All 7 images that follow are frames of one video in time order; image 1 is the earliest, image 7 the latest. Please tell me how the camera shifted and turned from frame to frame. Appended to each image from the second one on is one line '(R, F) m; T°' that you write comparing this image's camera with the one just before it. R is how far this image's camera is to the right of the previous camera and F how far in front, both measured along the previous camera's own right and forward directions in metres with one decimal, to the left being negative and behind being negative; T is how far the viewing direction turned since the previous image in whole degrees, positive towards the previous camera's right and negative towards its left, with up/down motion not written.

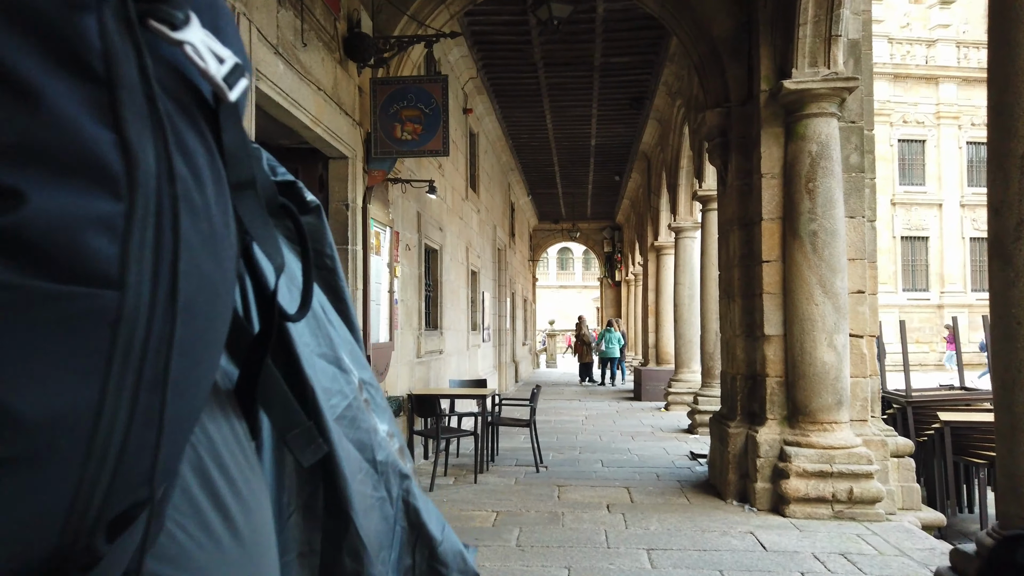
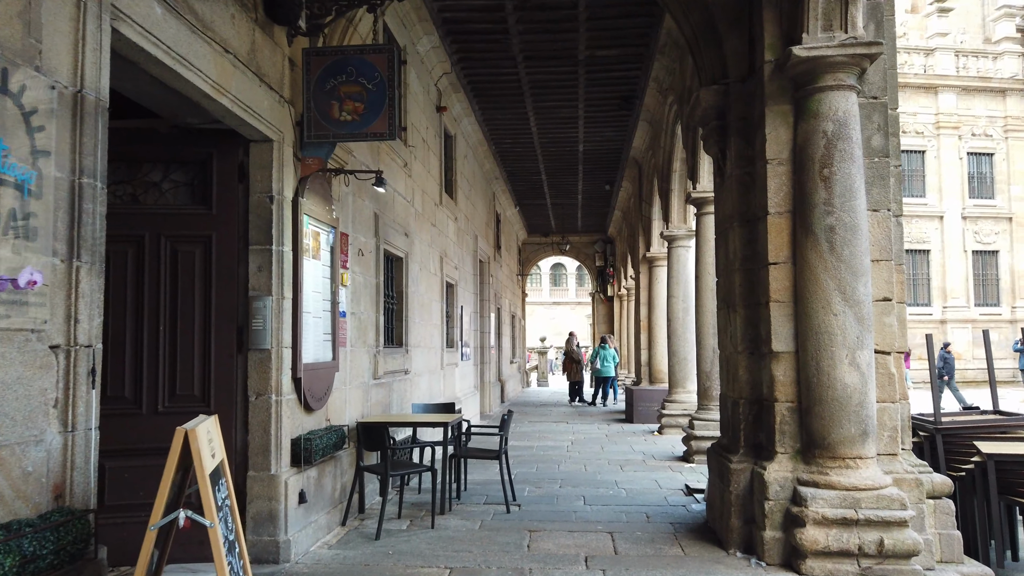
(+0.2, +0.8) m; 0°
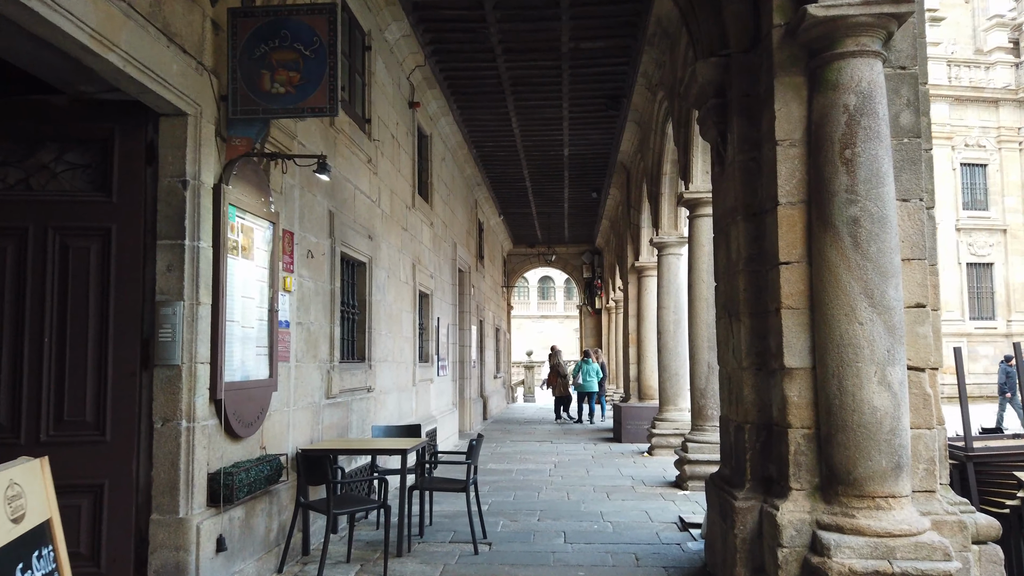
(+0.1, +0.7) m; +1°
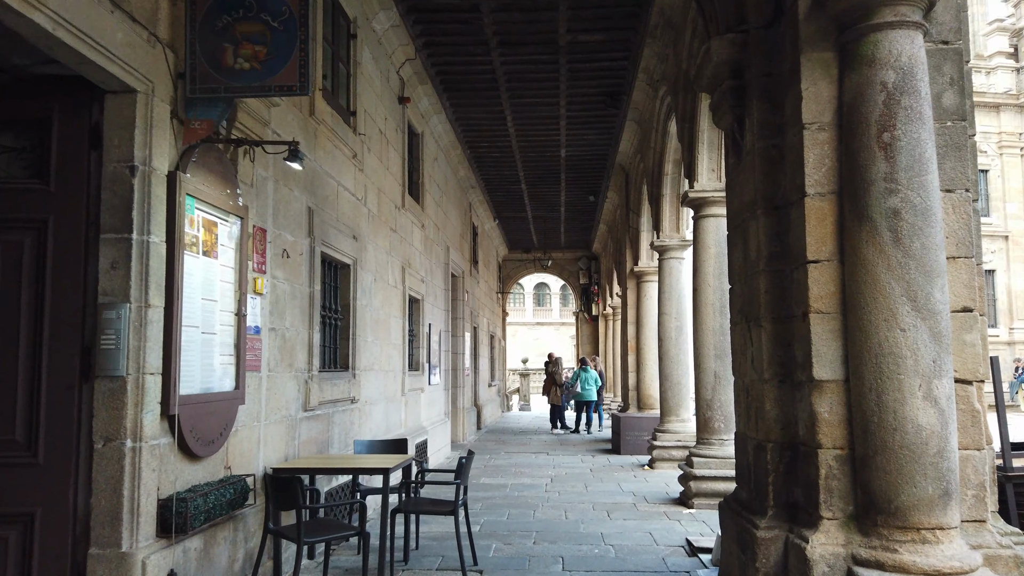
(0.0, +0.4) m; 0°
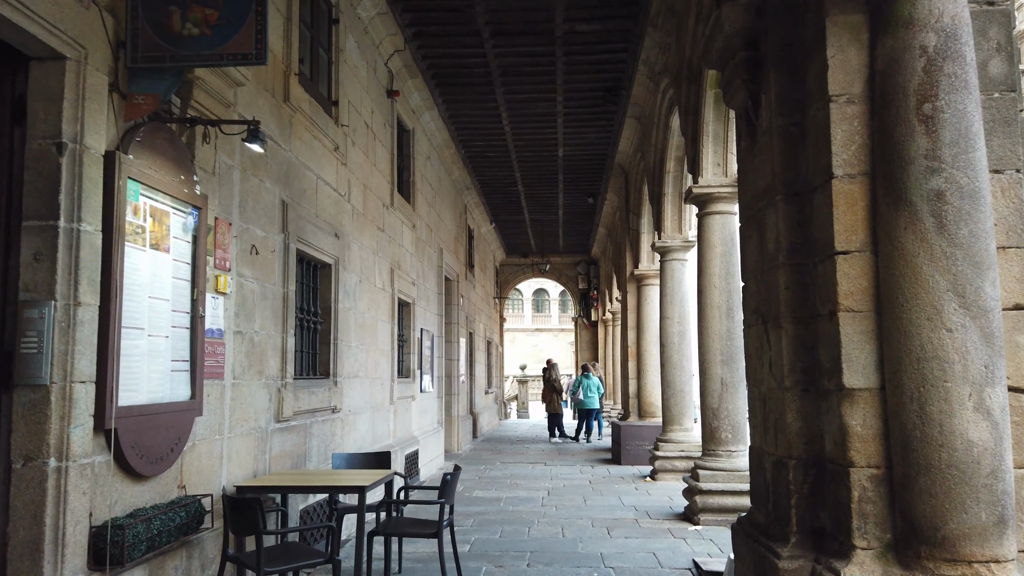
(+0.1, +0.4) m; 0°
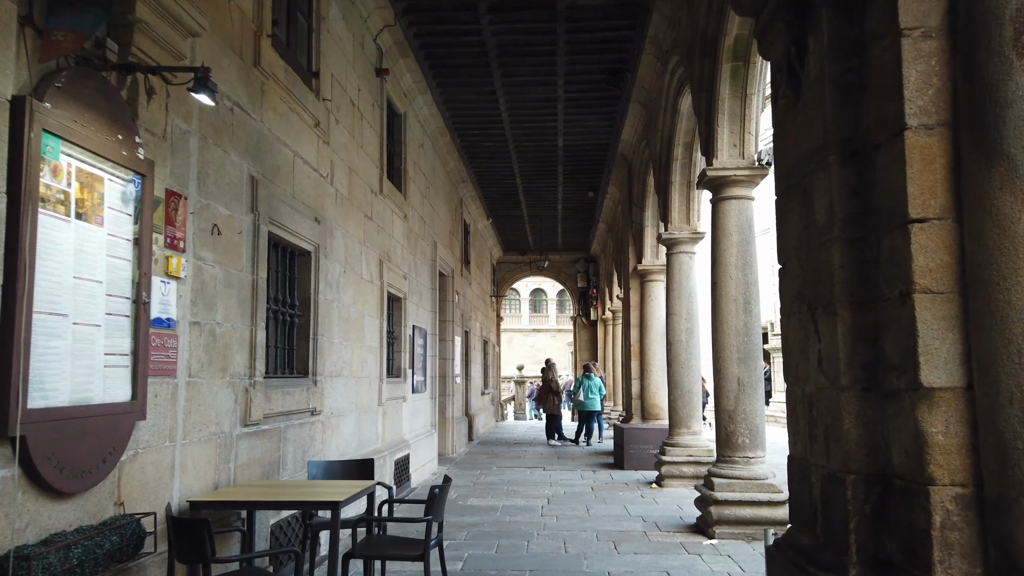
(0.0, +0.5) m; 0°
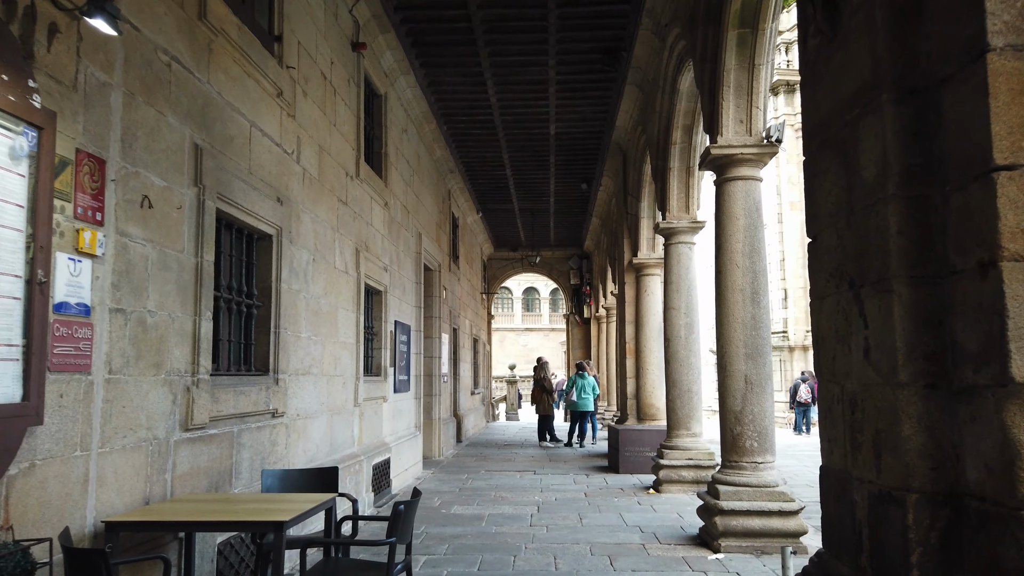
(+0.1, +0.5) m; +1°
